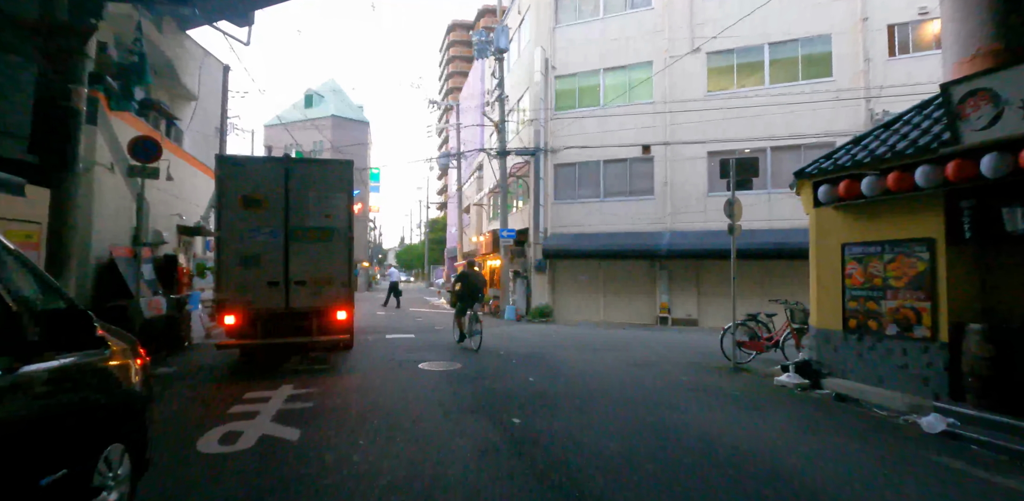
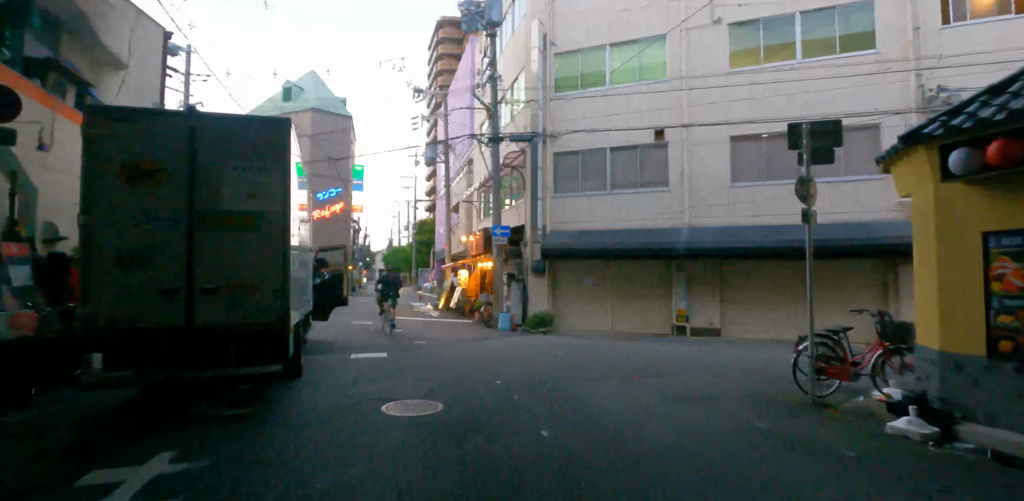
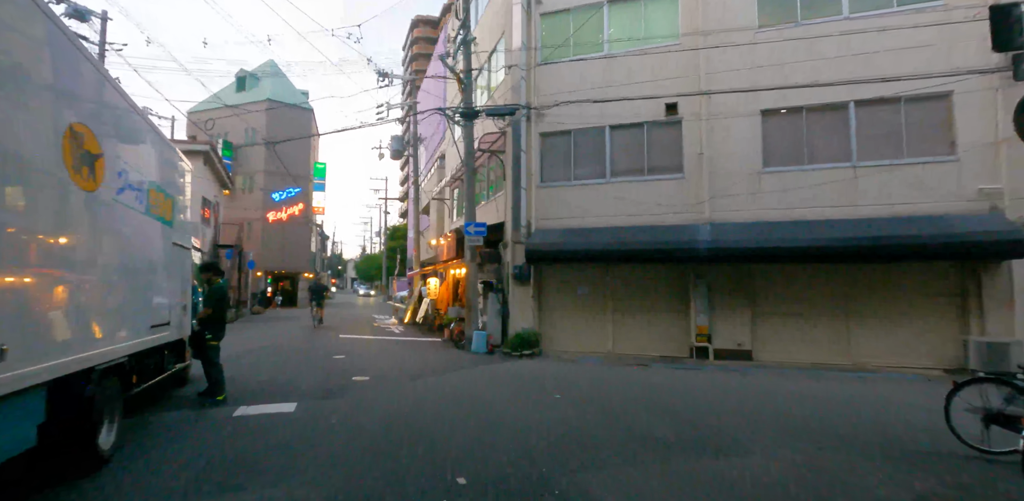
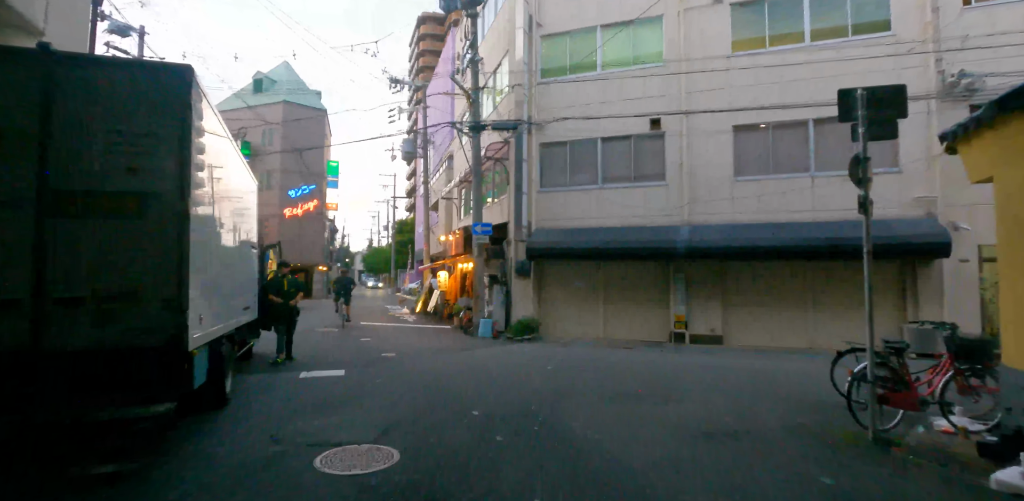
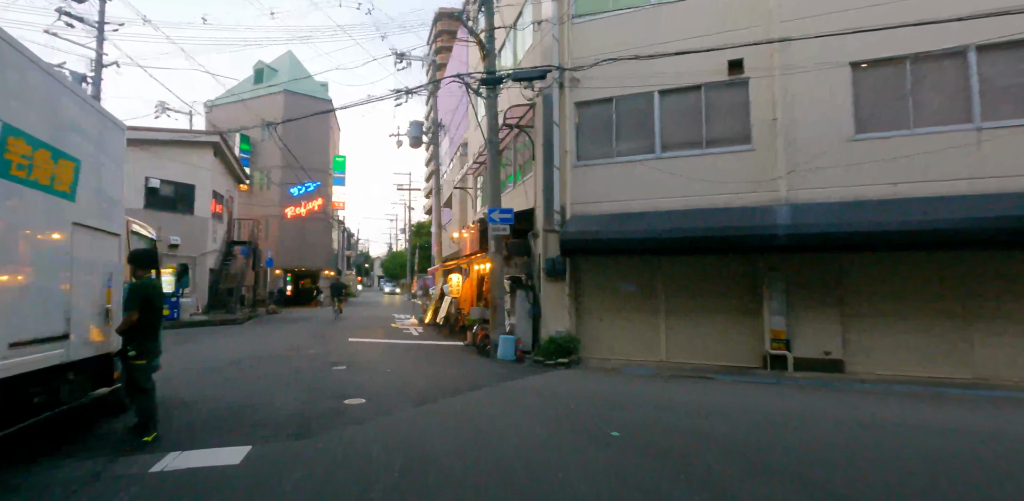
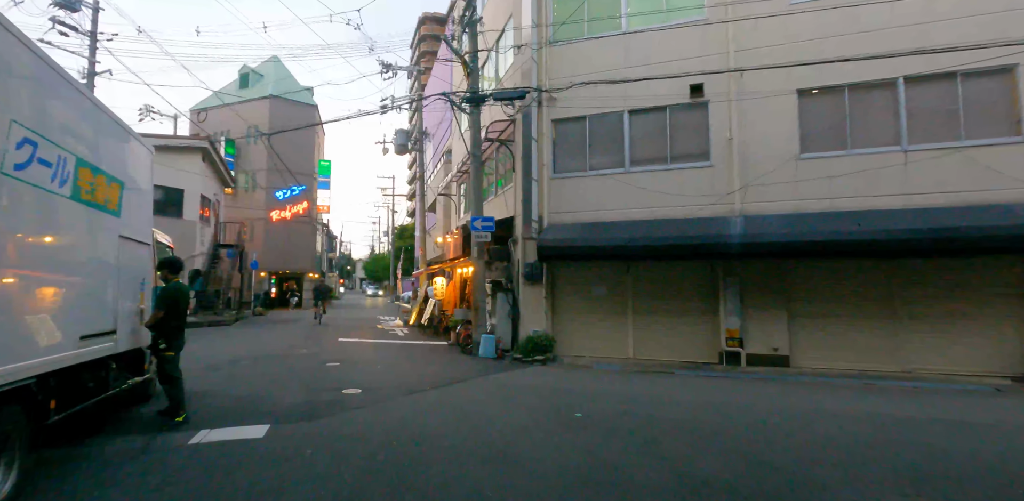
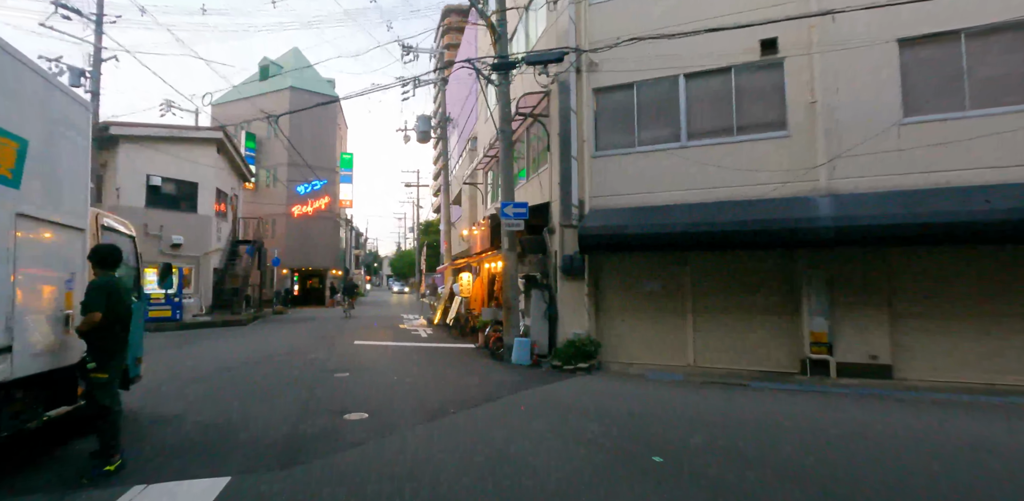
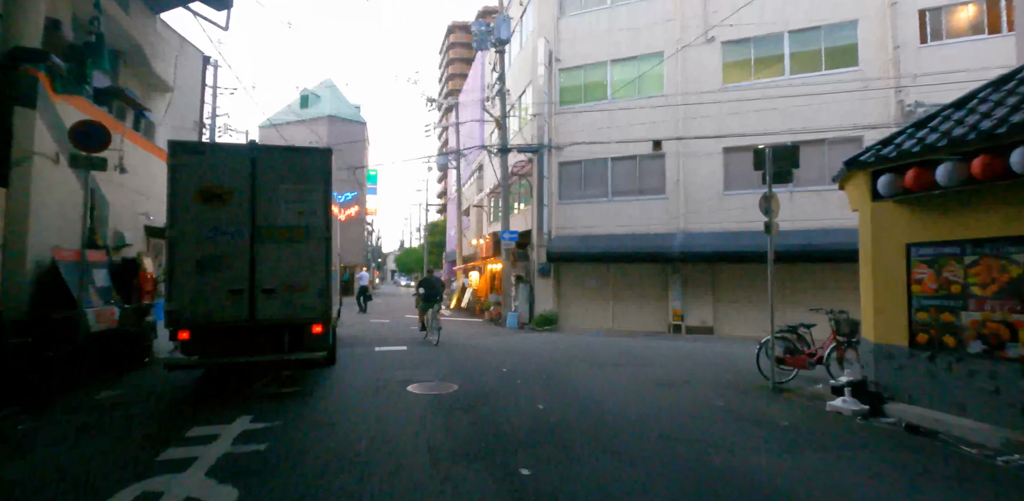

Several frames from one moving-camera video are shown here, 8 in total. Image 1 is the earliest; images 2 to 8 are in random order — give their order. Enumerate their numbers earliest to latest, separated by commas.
8, 2, 4, 3, 6, 5, 7
